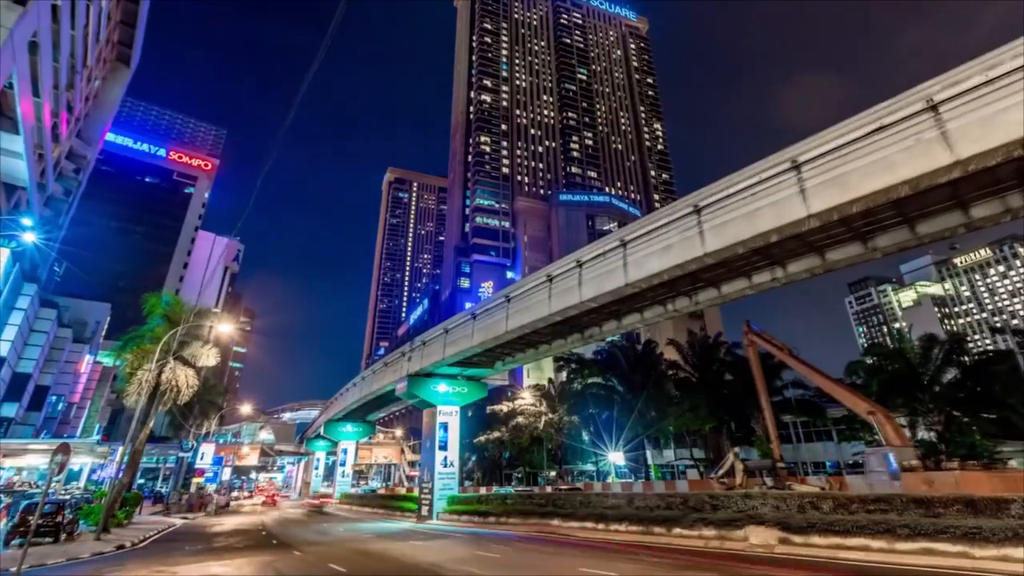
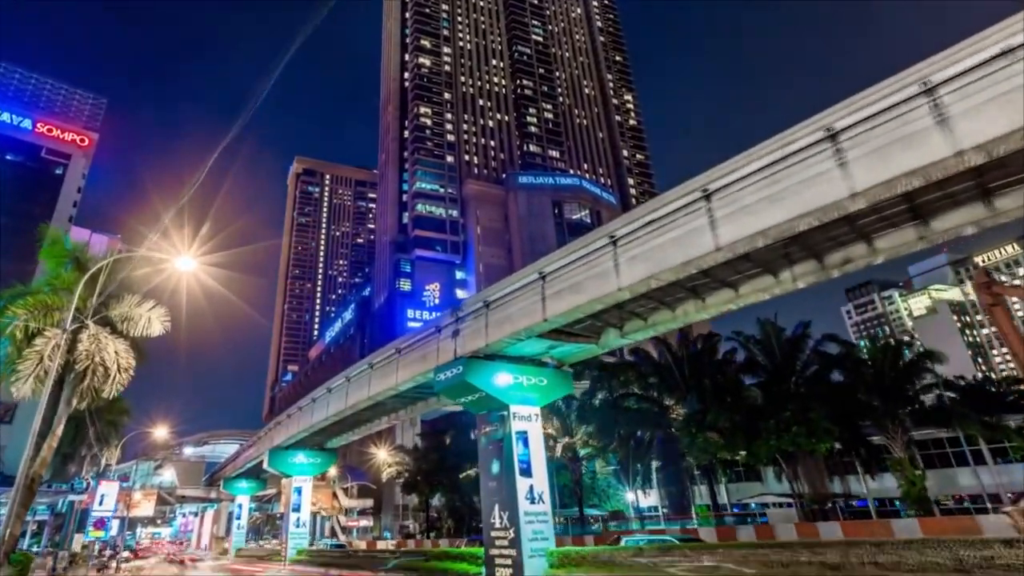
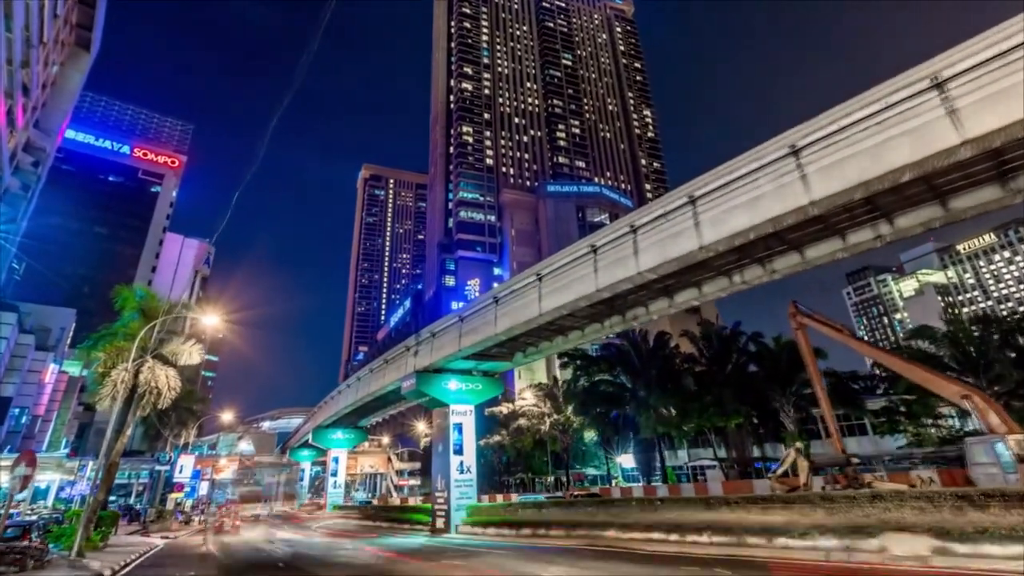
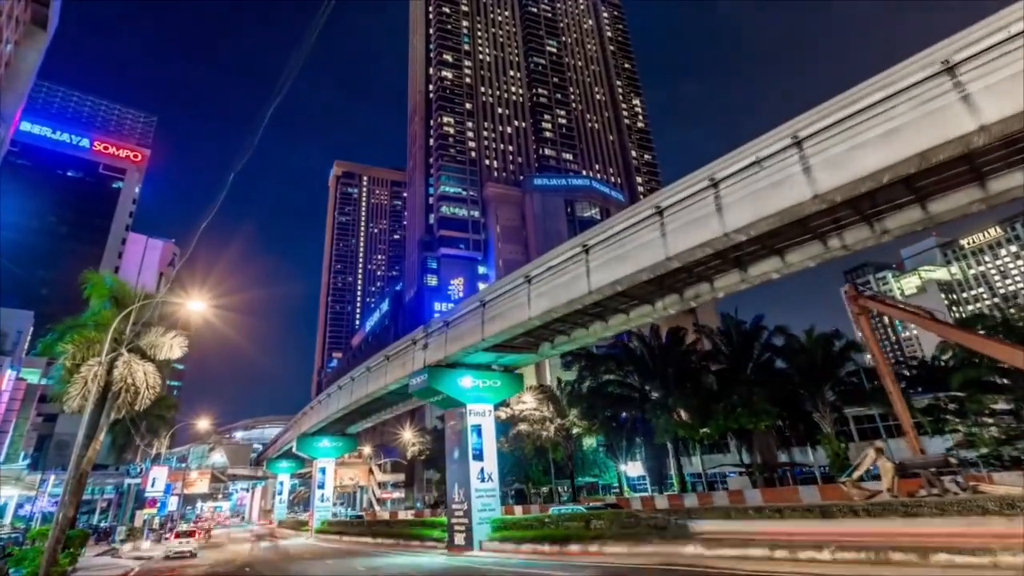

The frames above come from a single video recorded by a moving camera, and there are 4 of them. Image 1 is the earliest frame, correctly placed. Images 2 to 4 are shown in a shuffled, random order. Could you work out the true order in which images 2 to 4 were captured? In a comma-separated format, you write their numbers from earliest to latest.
3, 4, 2
